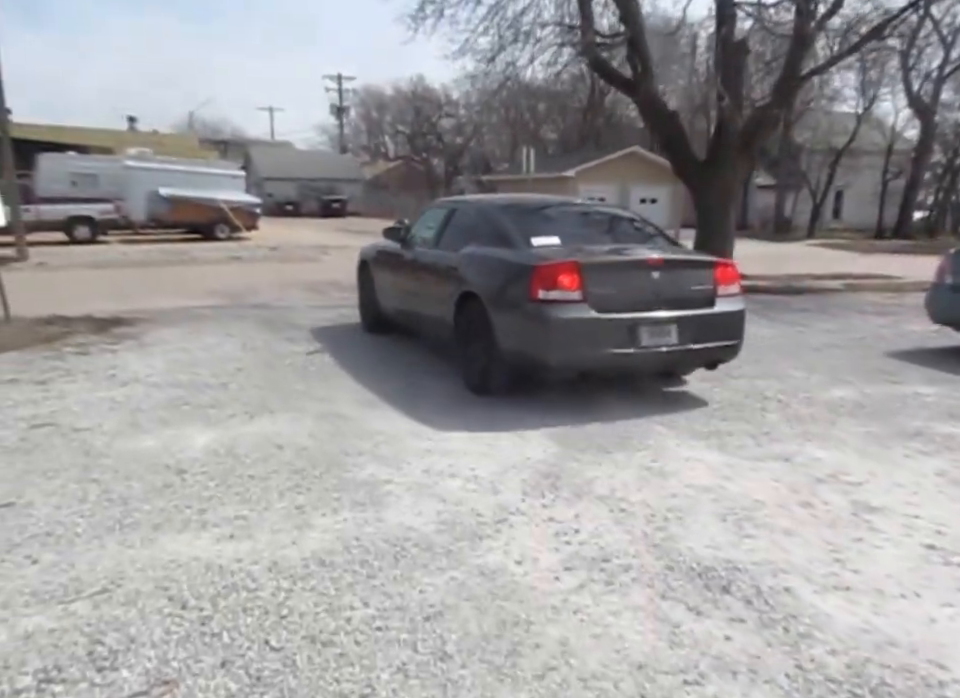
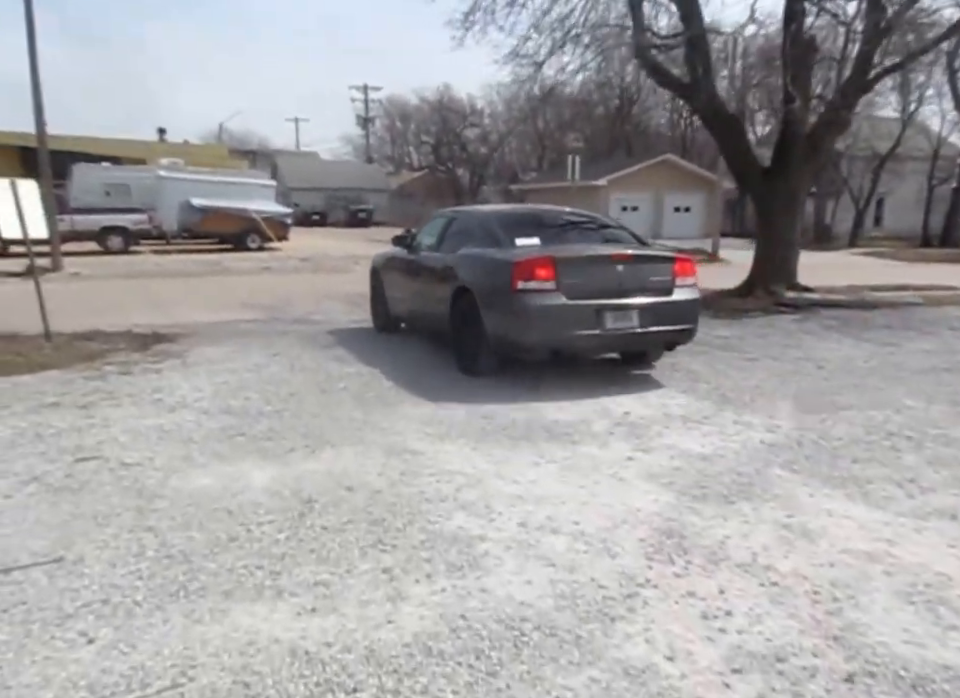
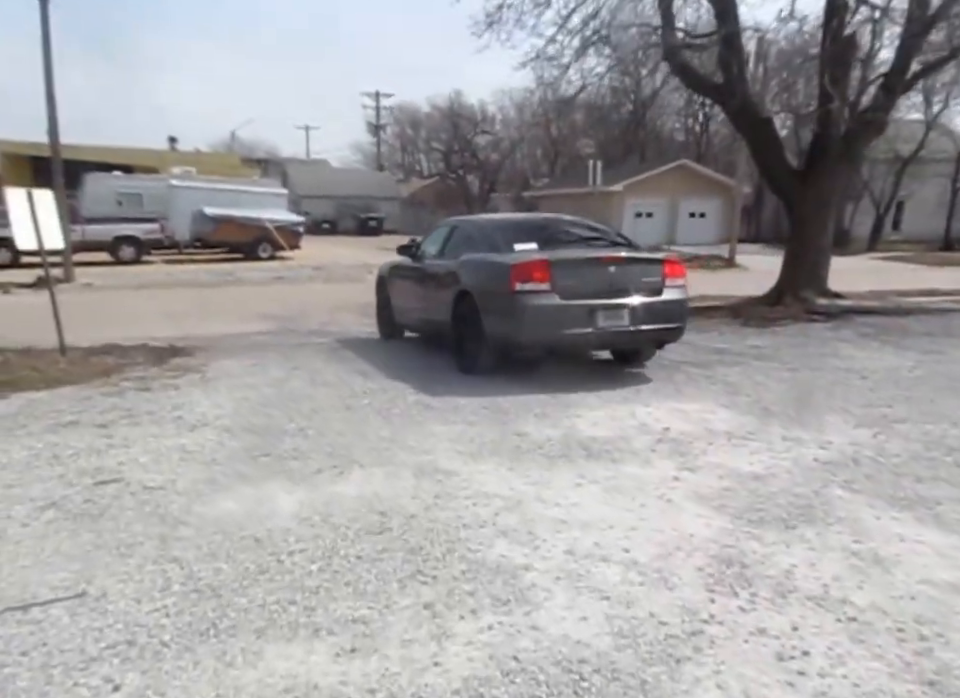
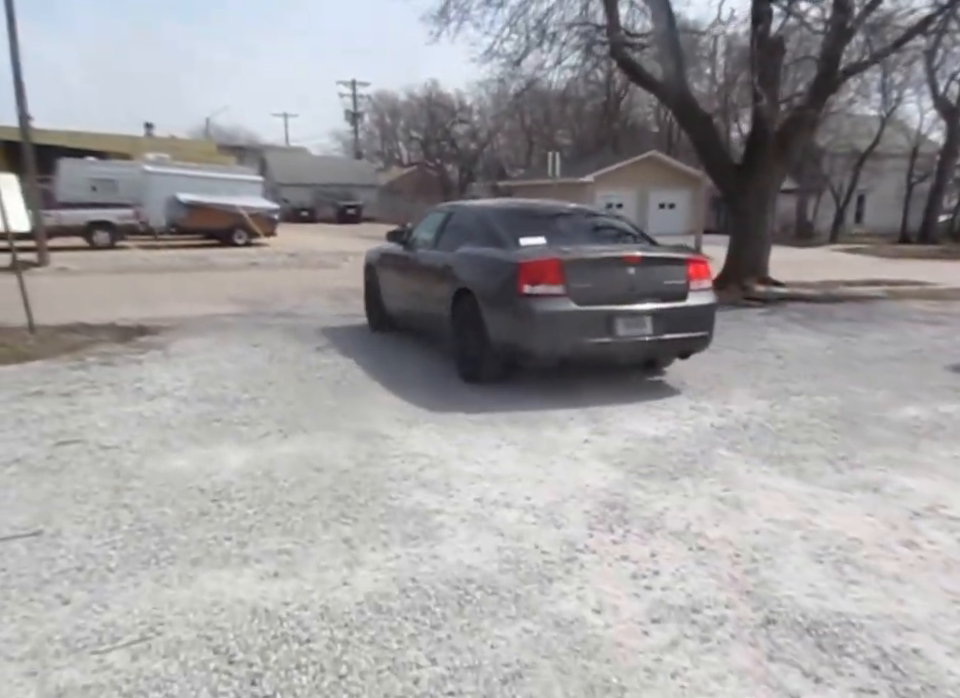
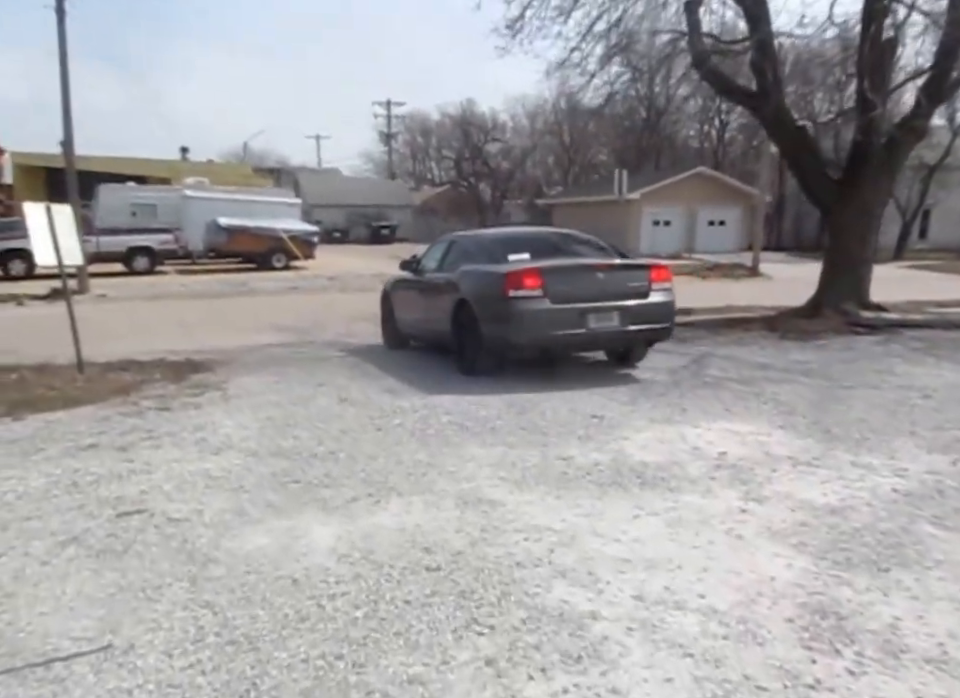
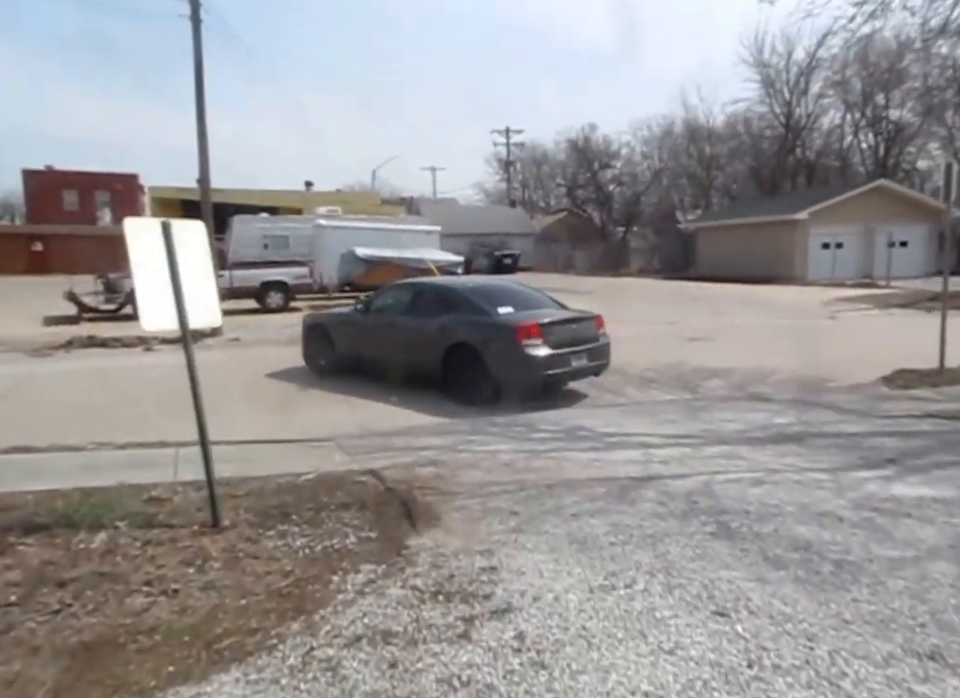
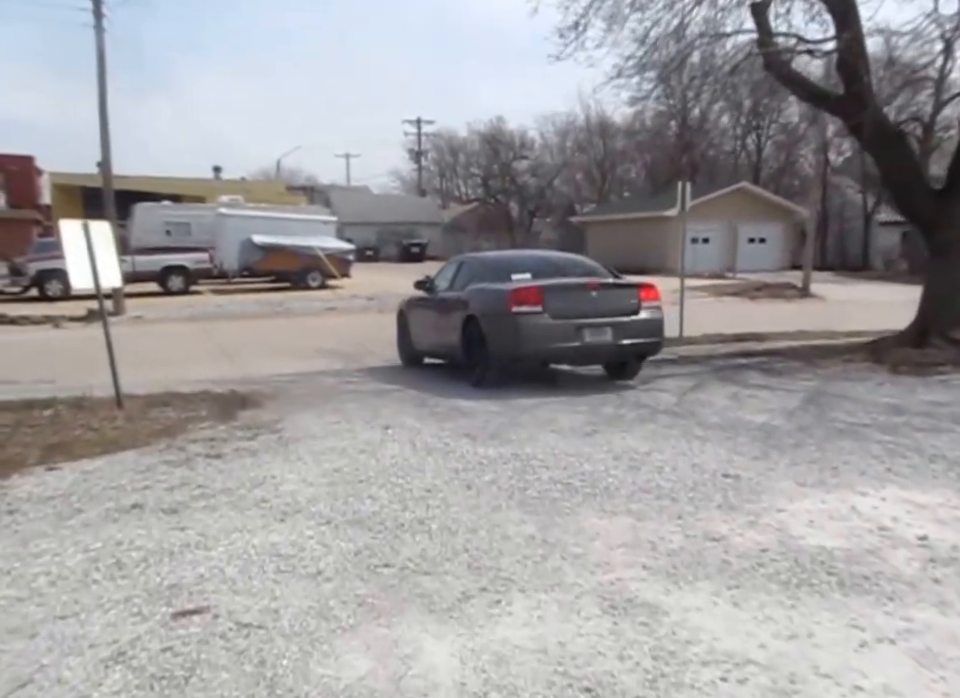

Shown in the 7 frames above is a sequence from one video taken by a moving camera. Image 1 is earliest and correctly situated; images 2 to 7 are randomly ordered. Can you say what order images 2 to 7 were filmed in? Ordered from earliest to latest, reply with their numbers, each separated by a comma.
4, 2, 3, 5, 7, 6
